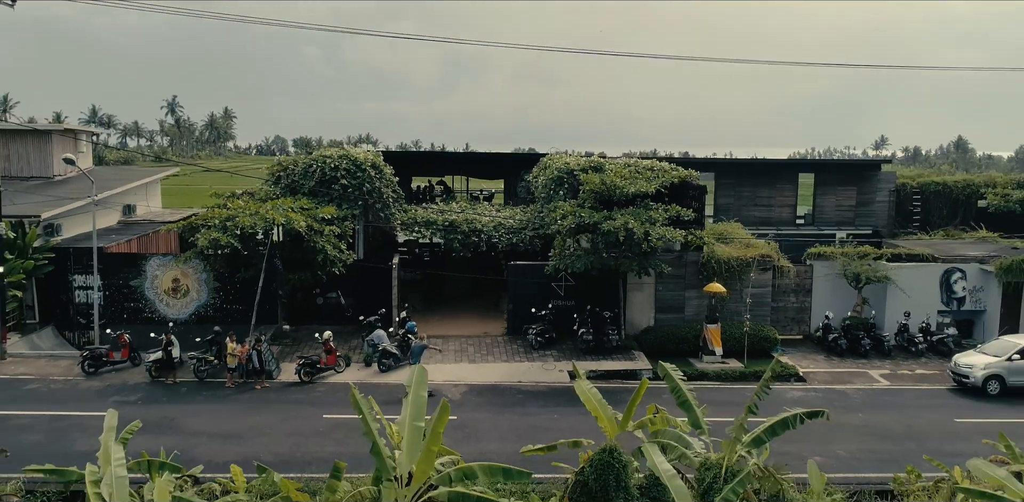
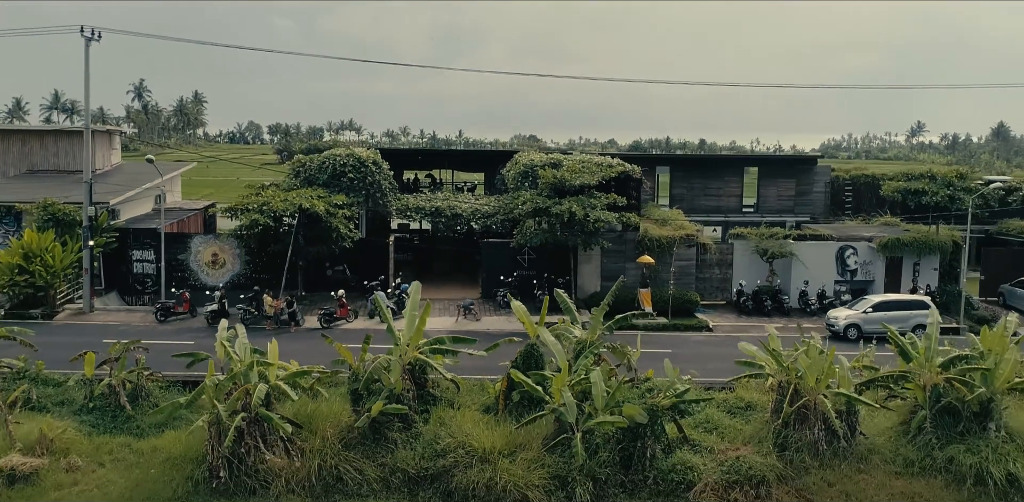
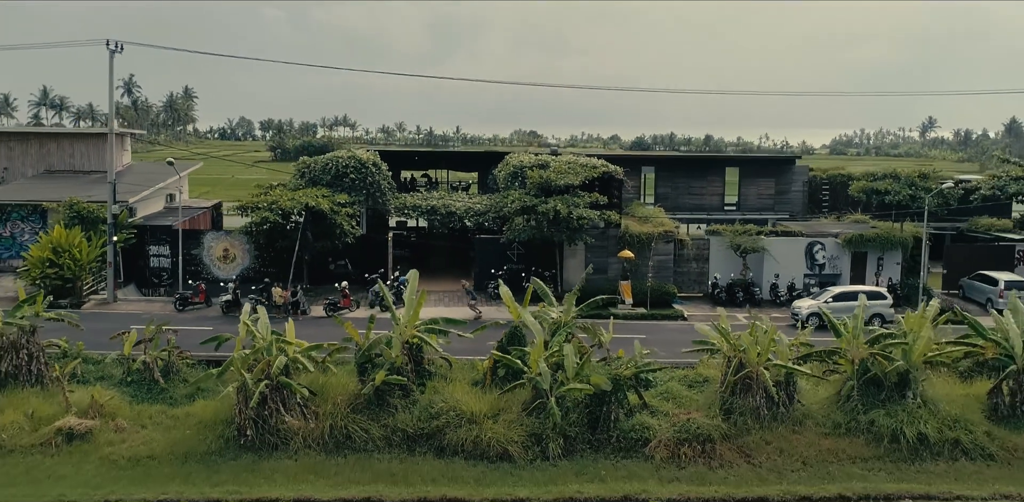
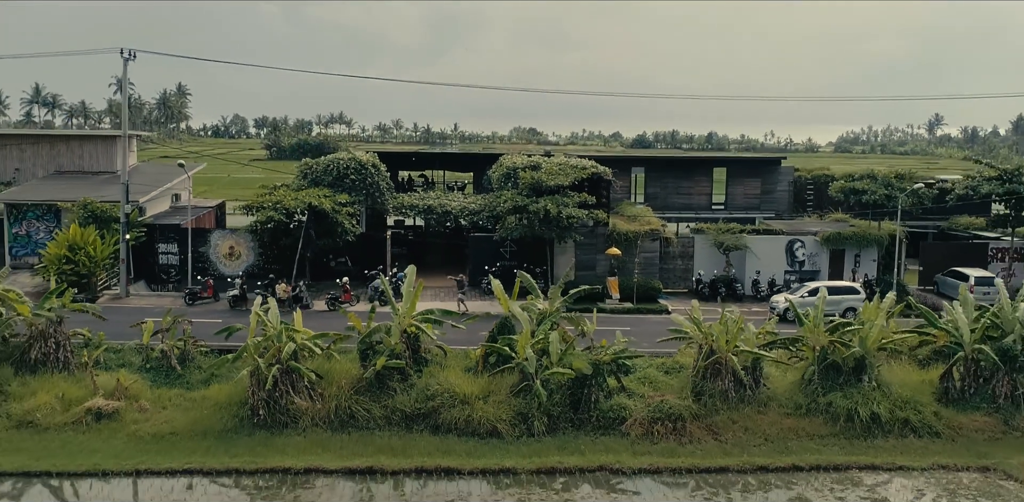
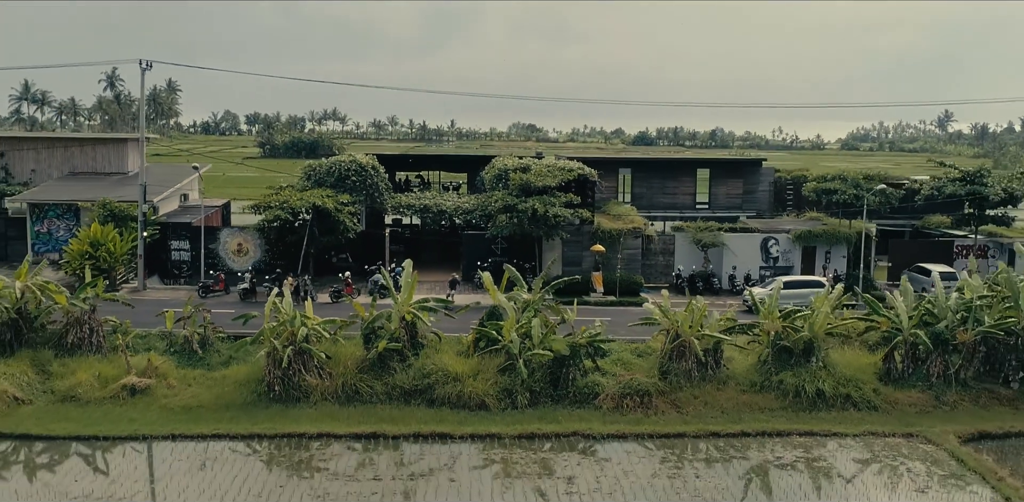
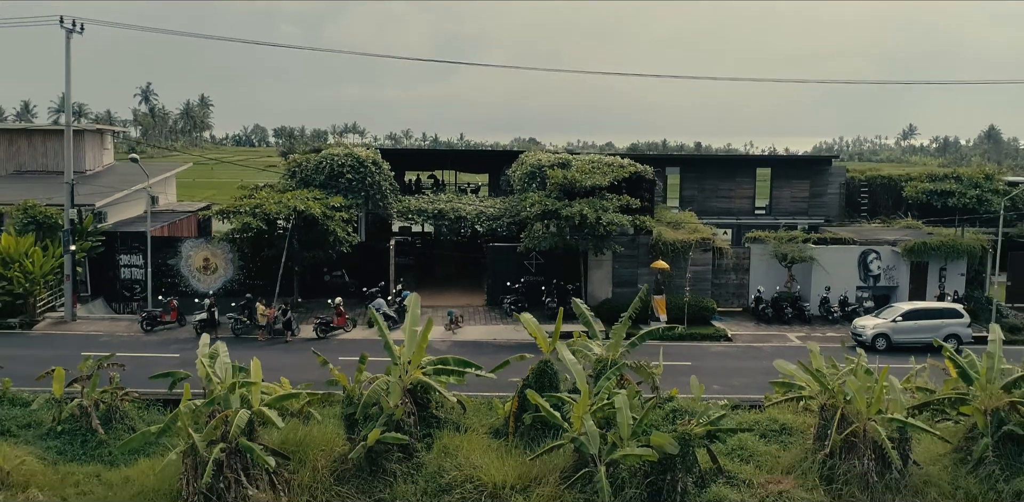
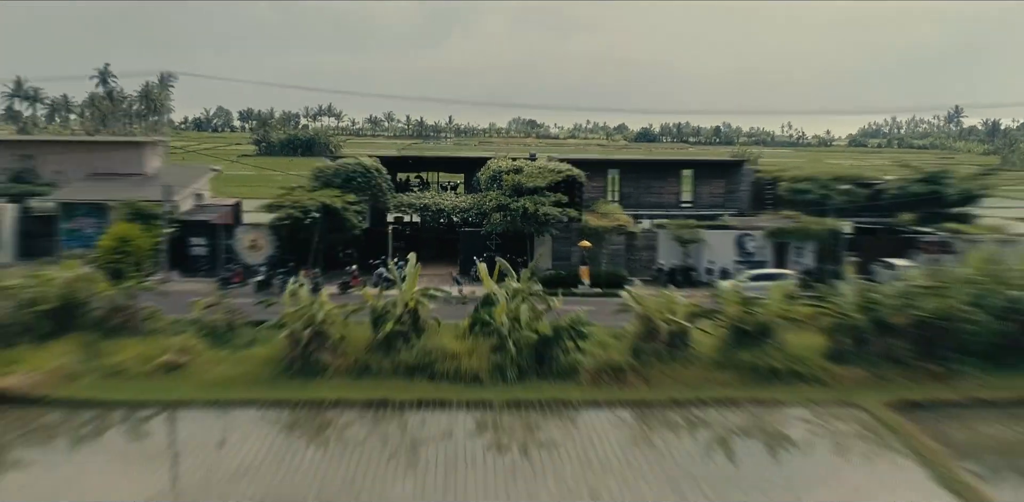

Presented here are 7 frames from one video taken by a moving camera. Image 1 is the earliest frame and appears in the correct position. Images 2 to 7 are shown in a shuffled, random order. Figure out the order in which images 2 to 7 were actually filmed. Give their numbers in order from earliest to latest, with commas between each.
6, 2, 3, 4, 5, 7
